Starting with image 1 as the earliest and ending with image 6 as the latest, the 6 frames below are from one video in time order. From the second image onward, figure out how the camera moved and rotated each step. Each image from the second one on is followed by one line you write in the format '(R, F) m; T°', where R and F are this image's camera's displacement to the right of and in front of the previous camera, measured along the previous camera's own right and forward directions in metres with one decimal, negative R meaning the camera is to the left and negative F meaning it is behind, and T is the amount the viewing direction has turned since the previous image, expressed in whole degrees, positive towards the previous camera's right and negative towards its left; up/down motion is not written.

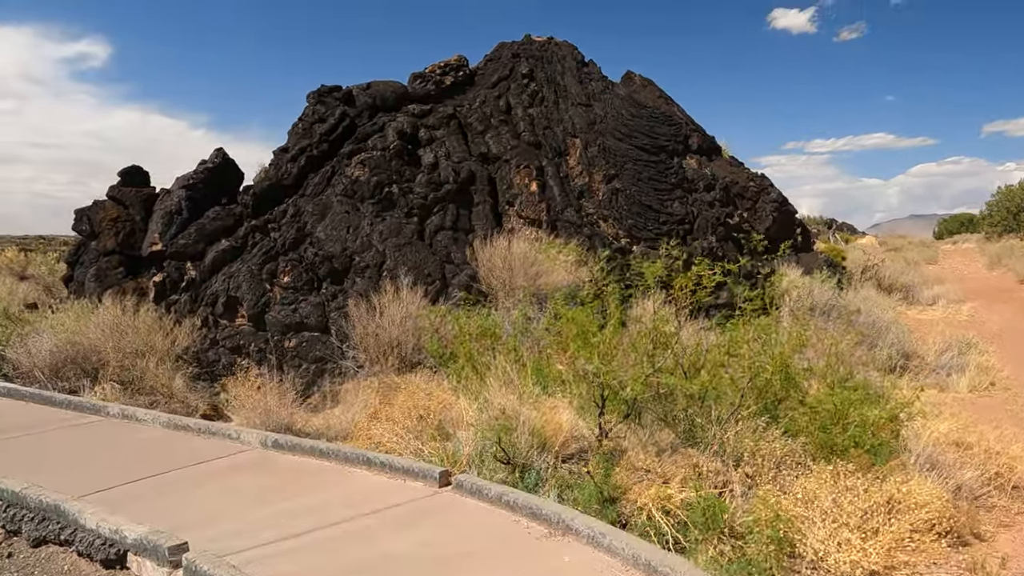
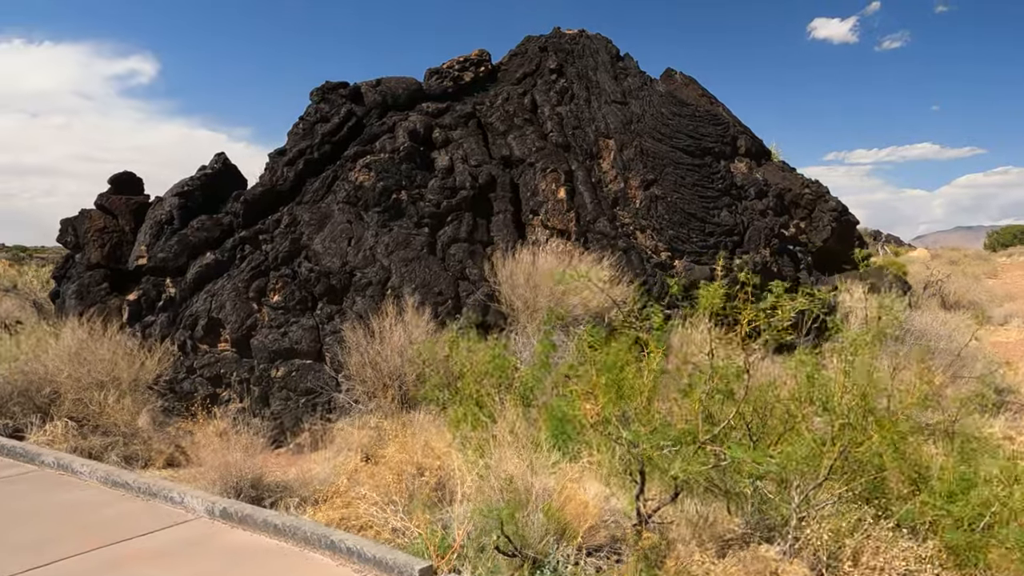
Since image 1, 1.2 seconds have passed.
(+0.1, +1.3) m; -3°
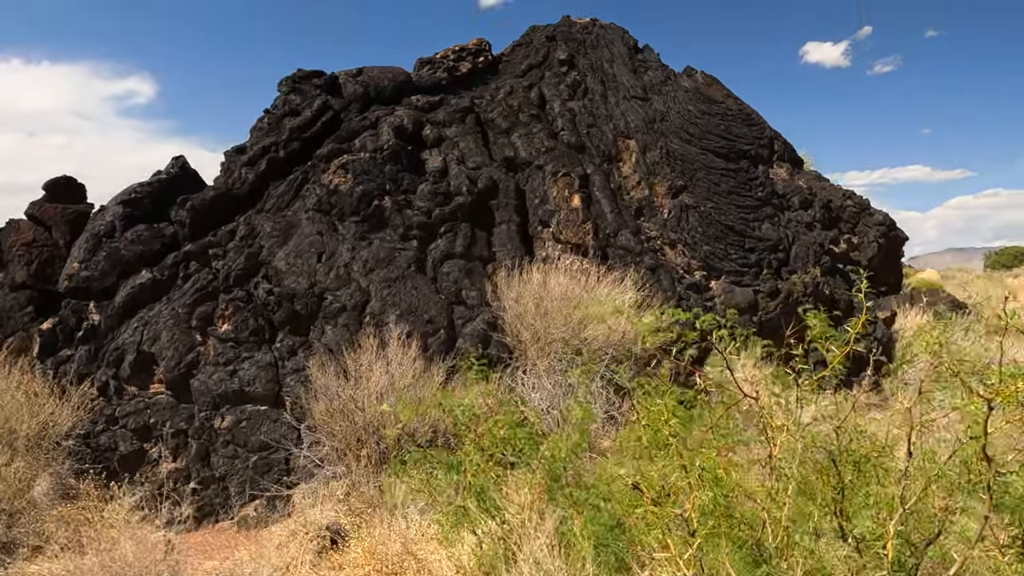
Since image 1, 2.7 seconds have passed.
(-0.1, +1.6) m; 0°
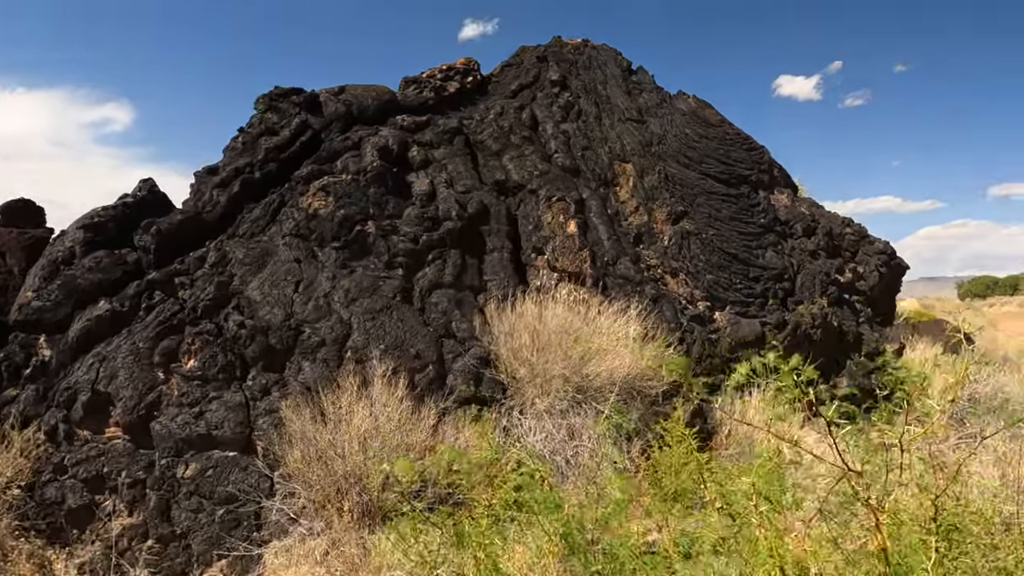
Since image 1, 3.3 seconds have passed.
(-0.1, +0.5) m; +2°
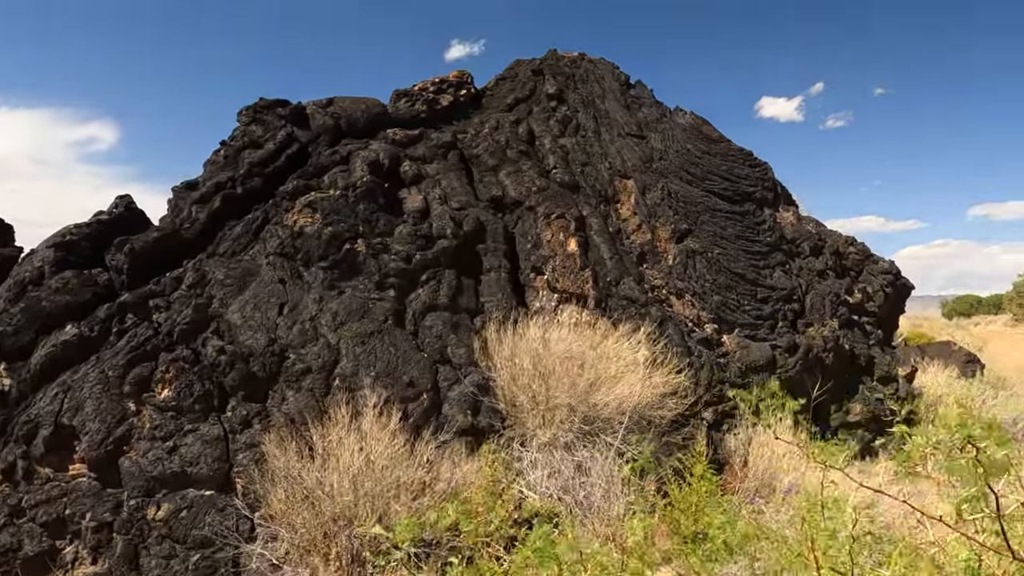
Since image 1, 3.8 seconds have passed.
(-0.1, +0.4) m; +1°
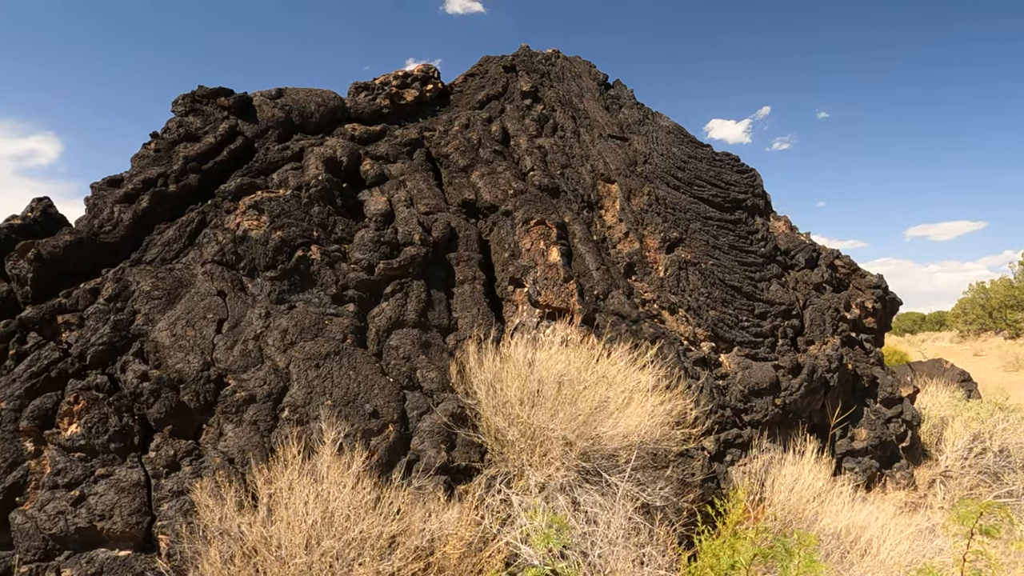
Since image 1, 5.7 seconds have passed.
(-0.2, +0.8) m; +3°
